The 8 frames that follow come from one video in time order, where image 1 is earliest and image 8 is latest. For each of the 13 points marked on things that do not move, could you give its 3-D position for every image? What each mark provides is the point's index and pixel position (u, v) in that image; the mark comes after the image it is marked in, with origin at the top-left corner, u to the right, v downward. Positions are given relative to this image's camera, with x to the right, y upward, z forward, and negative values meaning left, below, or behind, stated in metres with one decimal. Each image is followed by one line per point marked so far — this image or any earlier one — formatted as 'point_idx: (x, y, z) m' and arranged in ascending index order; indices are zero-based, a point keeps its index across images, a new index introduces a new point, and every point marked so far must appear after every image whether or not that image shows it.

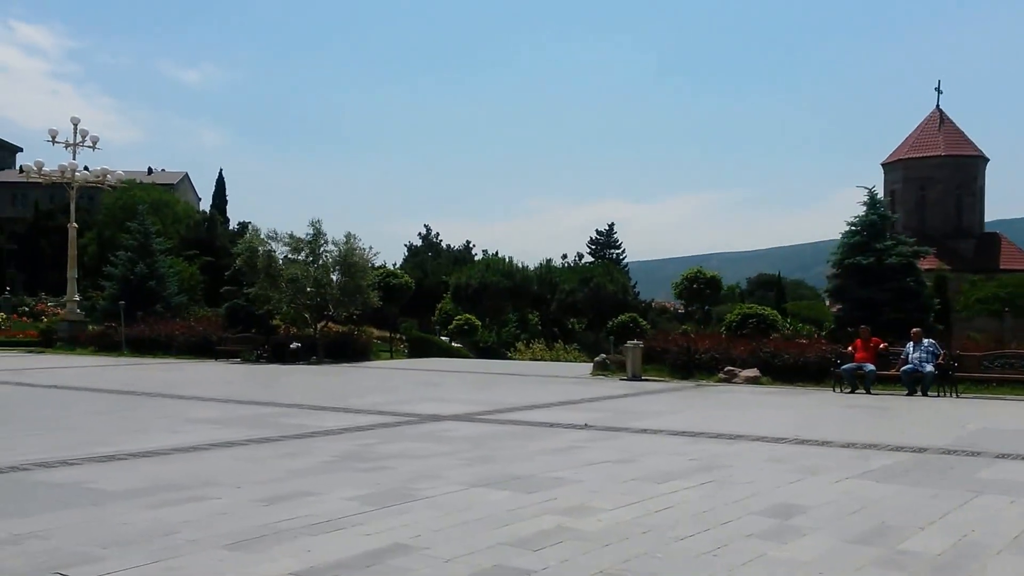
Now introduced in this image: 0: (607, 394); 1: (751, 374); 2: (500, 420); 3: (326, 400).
0: (+1.6, -1.8, +17.1) m
1: (+4.7, -1.7, +20.1) m
2: (-0.1, -1.6, +12.8) m
3: (-2.8, -1.7, +15.8) m
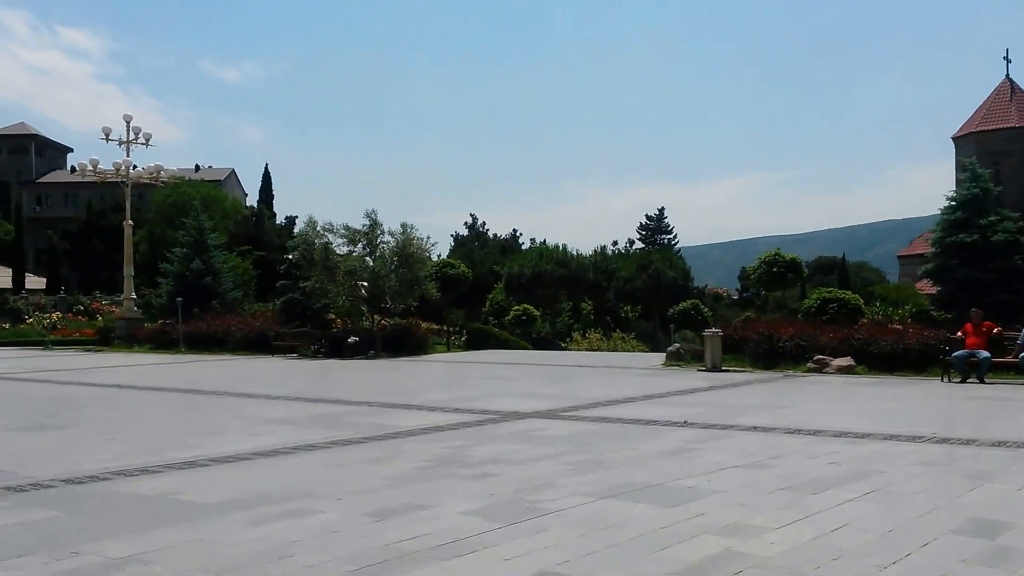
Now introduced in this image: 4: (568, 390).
0: (+2.8, -1.5, +16.1) m
1: (+6.1, -1.4, +18.9) m
2: (+0.9, -1.5, +11.8) m
3: (-1.7, -1.6, +15.0) m
4: (+0.8, -1.5, +15.1) m
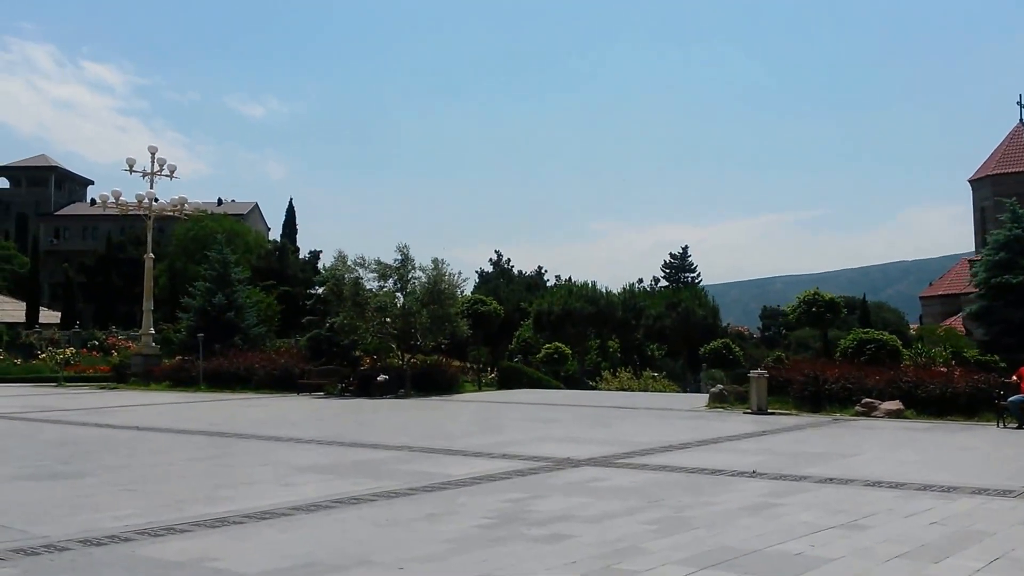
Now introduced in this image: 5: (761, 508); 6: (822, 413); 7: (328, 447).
0: (+3.5, -2.1, +15.4) m
1: (+6.8, -2.1, +18.2) m
2: (+1.5, -1.9, +11.2) m
3: (-1.0, -2.1, +14.4) m
4: (+1.4, -2.1, +14.5) m
5: (+1.9, -1.7, +7.8) m
6: (+5.9, -2.4, +19.4) m
7: (-2.4, -2.1, +13.4) m
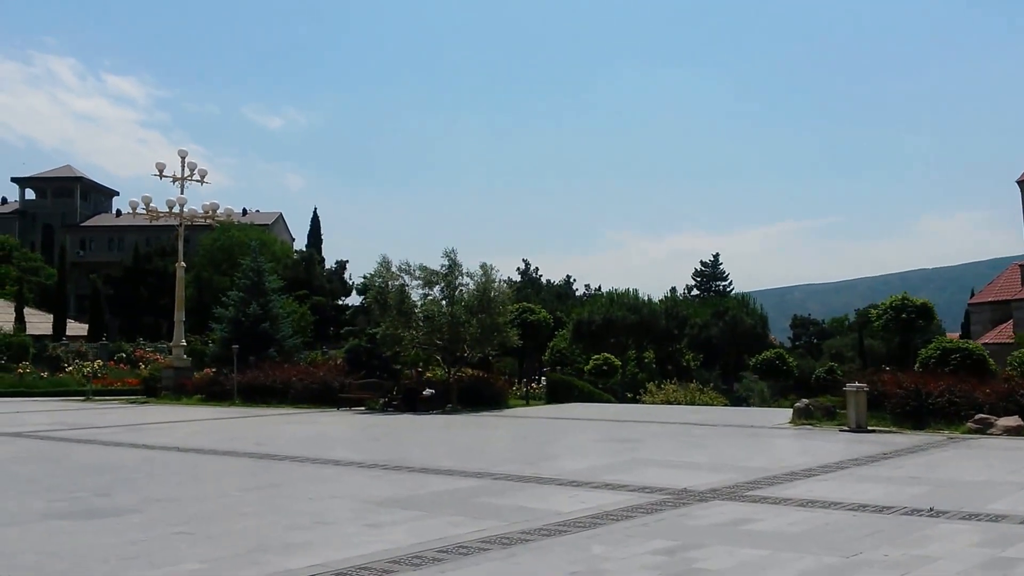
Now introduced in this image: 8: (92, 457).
0: (+4.6, -2.2, +13.6) m
1: (+7.9, -2.2, +16.3) m
2: (+2.5, -1.9, +9.4) m
3: (+0.1, -2.2, +12.7) m
4: (+2.5, -2.1, +12.7) m
5: (+2.9, -1.6, +6.0) m
6: (+7.1, -2.4, +17.5) m
7: (-1.3, -2.1, +11.7) m
8: (-5.9, -2.4, +14.5) m
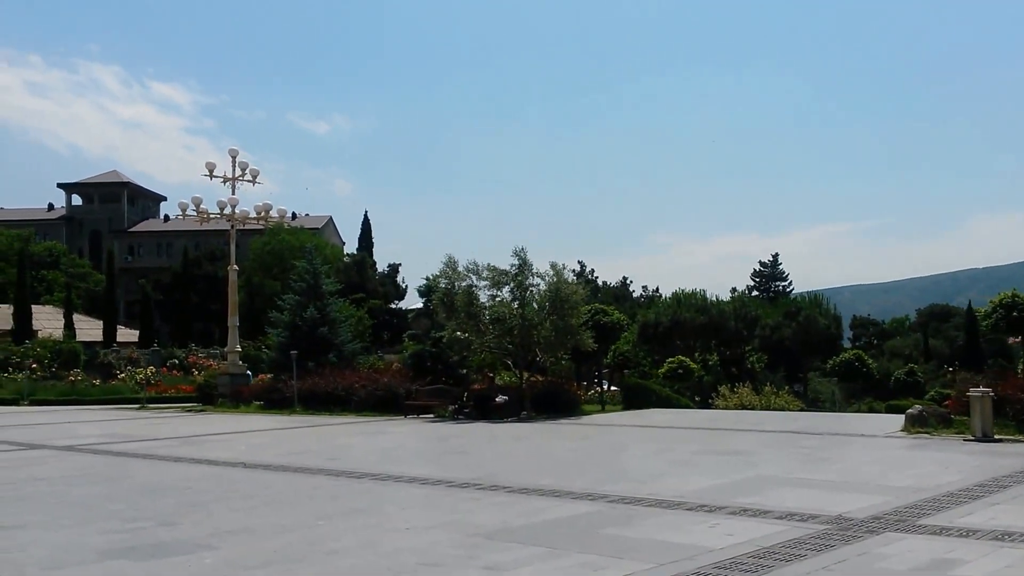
0: (+5.8, -2.1, +12.0) m
1: (+9.3, -2.1, +14.6) m
2: (+3.6, -1.9, +8.0) m
3: (+1.3, -2.2, +11.3) m
4: (+3.7, -2.1, +11.3) m
5: (+3.7, -1.6, +4.6) m
6: (+8.5, -2.3, +15.9) m
7: (-0.1, -2.1, +10.4) m
8: (-4.6, -2.4, +13.4) m
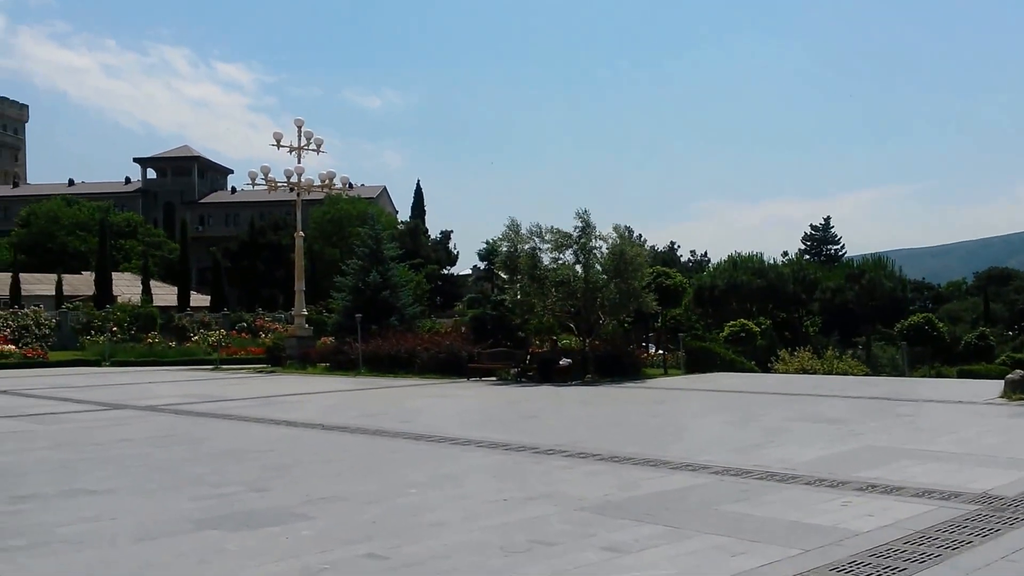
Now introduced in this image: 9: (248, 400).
0: (+6.7, -1.6, +11.0) m
1: (+10.3, -1.5, +13.4) m
2: (+4.3, -1.5, +7.0) m
3: (+2.2, -1.7, +10.5) m
4: (+4.6, -1.6, +10.3) m
5: (+4.4, -1.3, +3.6) m
6: (+9.5, -1.7, +14.8) m
7: (+0.7, -1.7, +9.6) m
8: (-3.6, -1.9, +12.8) m
9: (-5.2, -2.1, +19.5) m
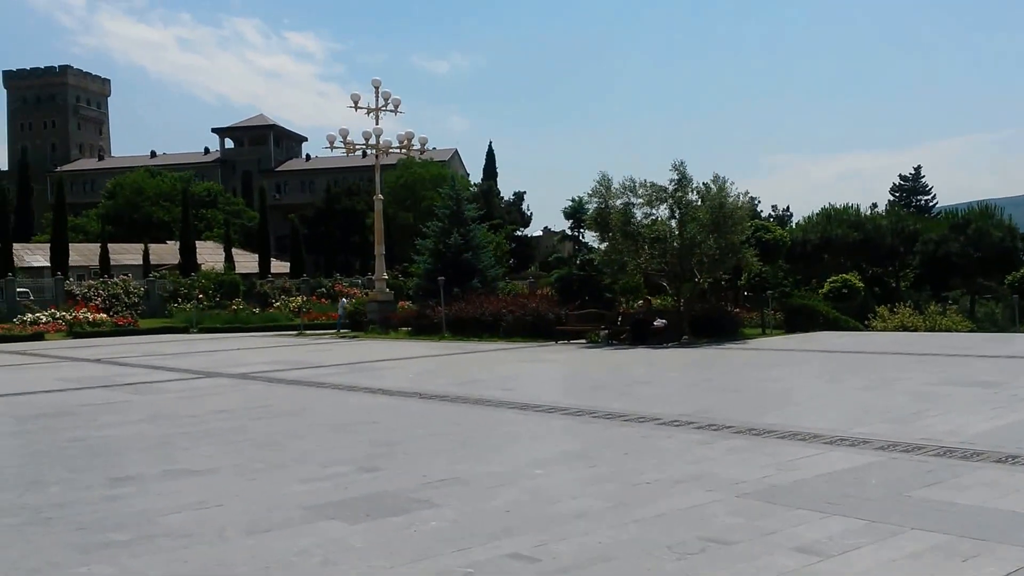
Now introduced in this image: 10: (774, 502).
0: (+7.9, -1.1, +9.6) m
1: (+11.7, -0.8, +11.7) m
2: (+5.3, -1.2, +5.8) m
3: (+3.3, -1.2, +9.4) m
4: (+5.8, -1.1, +9.0) m
5: (+5.1, -1.1, +2.3) m
6: (+11.0, -1.0, +13.1) m
7: (+1.8, -1.3, +8.6) m
8: (-2.2, -1.4, +12.1) m
9: (-3.4, -1.4, +18.9) m
10: (+1.6, -1.3, +6.4) m
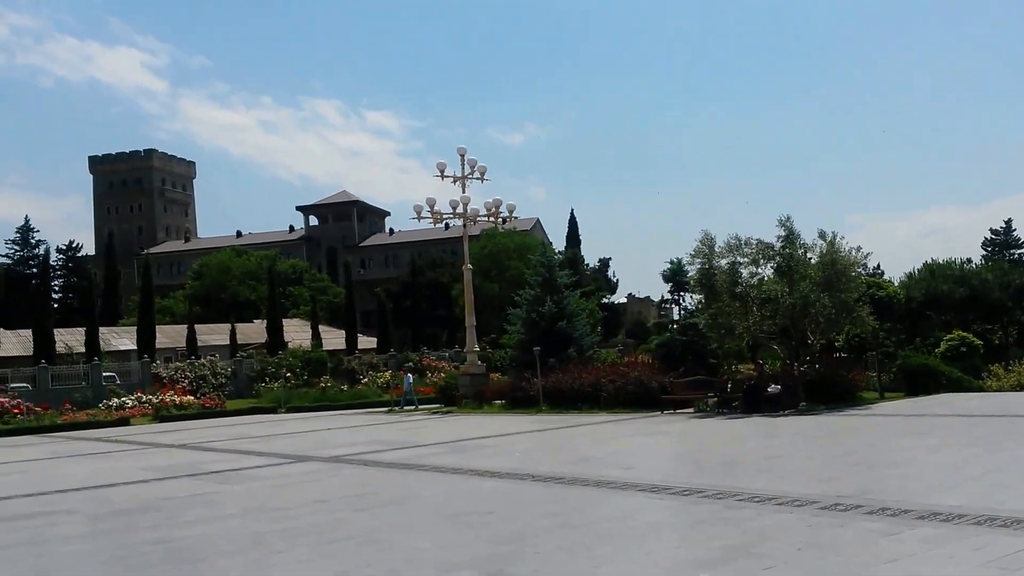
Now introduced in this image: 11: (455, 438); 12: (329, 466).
0: (+9.1, -1.3, +7.8) m
1: (+12.9, -1.1, +9.7) m
2: (+6.1, -1.3, +4.2) m
3: (+4.5, -1.7, +8.0) m
4: (+6.9, -1.4, +7.4) m
5: (+5.6, -1.0, +0.9) m
6: (+12.4, -1.4, +11.1) m
7: (+2.9, -1.7, +7.3) m
8: (-0.9, -2.3, +11.1) m
9: (-1.4, -2.7, +17.9) m
10: (+2.5, -1.6, +5.1) m
11: (-1.2, -2.8, +19.5) m
12: (-2.8, -2.7, +15.5) m
